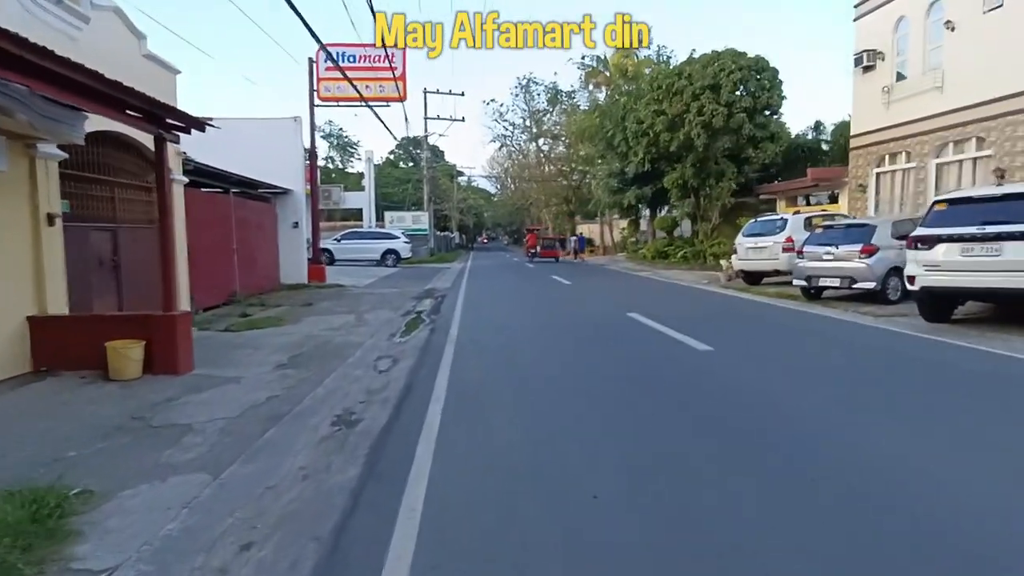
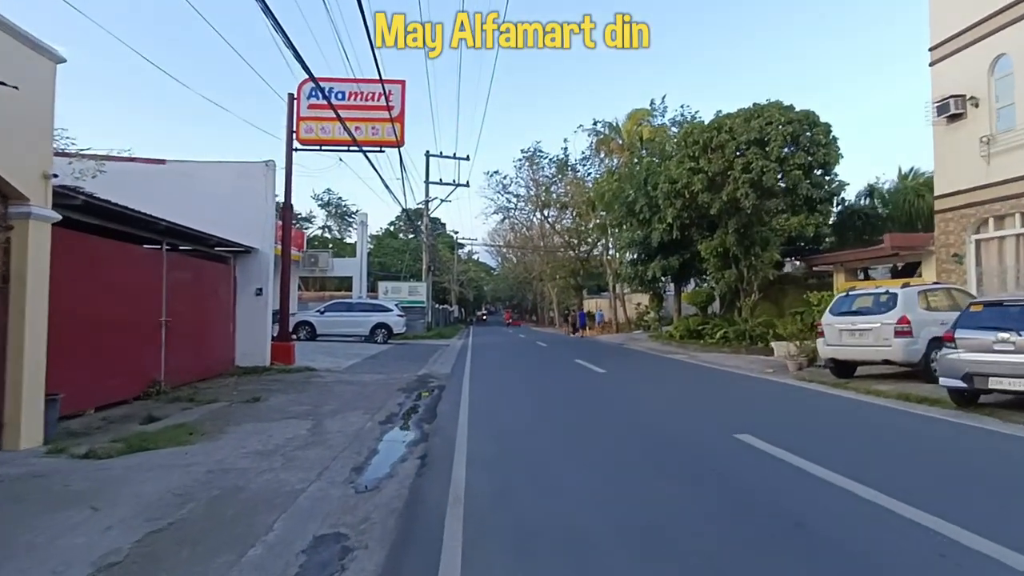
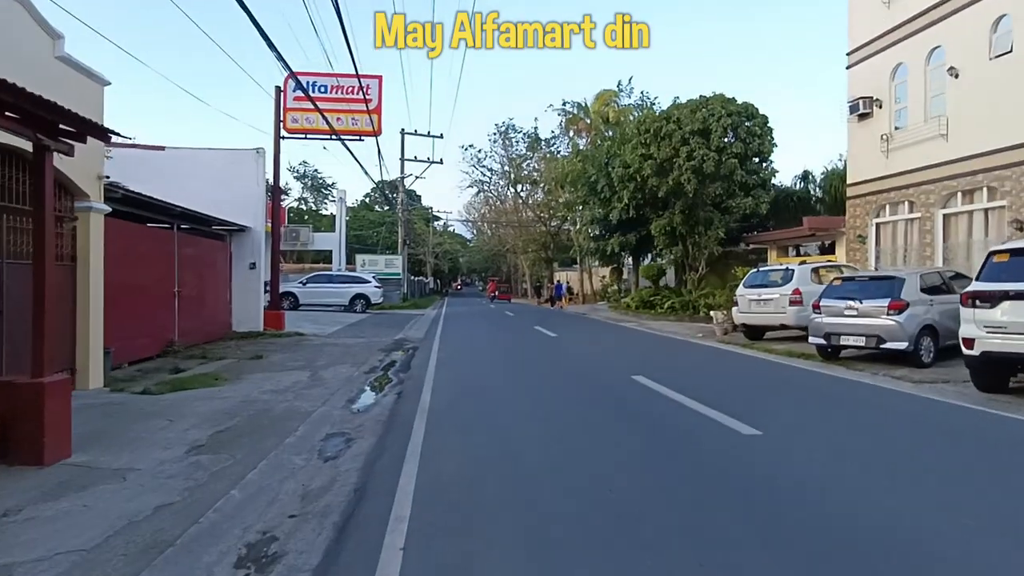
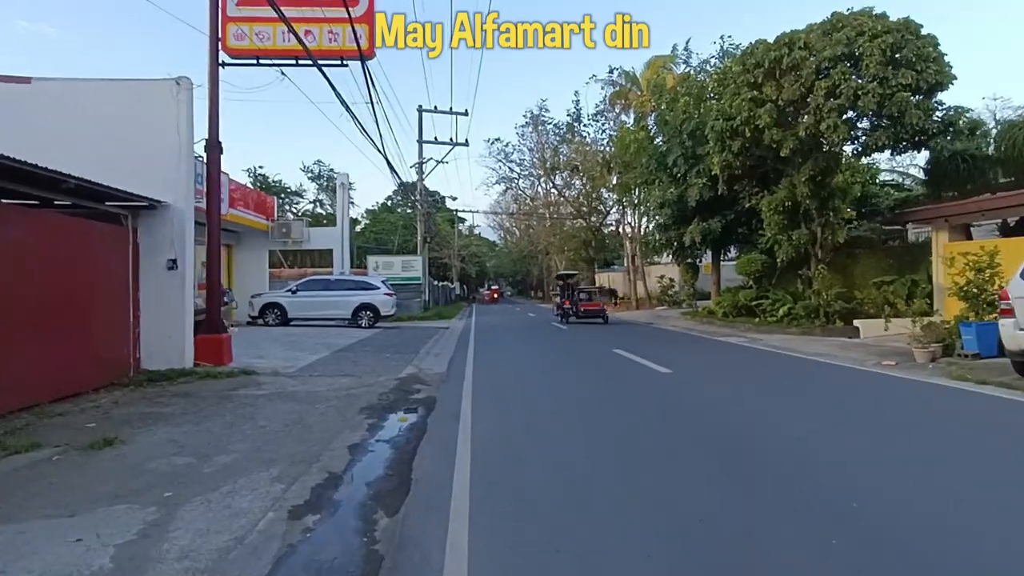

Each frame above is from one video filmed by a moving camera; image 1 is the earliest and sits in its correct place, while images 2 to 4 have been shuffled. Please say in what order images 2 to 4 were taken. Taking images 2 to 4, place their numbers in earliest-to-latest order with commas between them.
3, 2, 4
